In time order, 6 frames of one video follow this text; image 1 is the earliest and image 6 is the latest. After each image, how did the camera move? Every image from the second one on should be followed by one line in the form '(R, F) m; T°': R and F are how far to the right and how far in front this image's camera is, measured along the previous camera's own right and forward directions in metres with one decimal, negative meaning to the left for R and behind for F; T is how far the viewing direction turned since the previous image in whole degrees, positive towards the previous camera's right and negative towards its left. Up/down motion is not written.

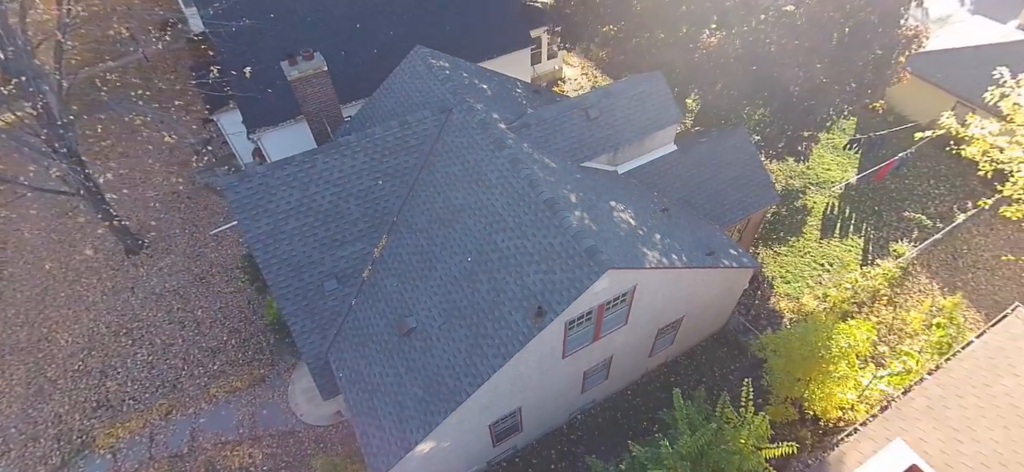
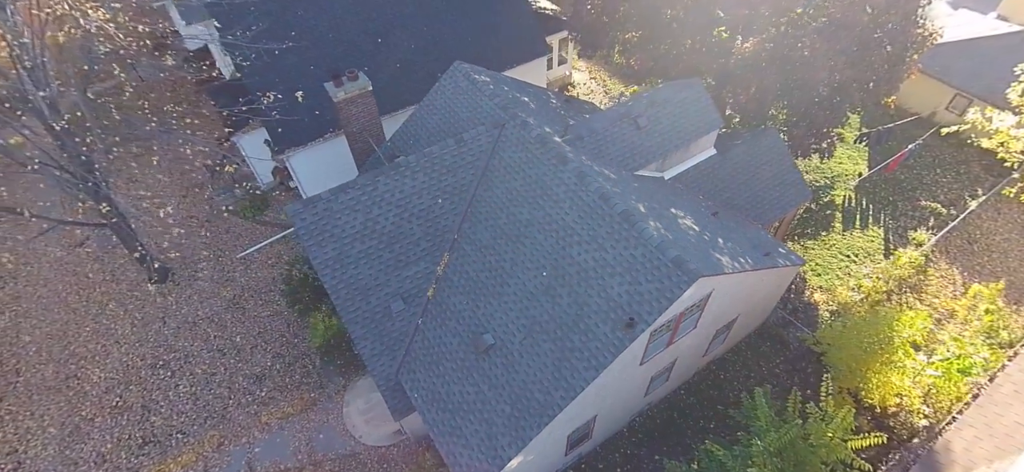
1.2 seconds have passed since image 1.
(-2.4, -0.1) m; +3°
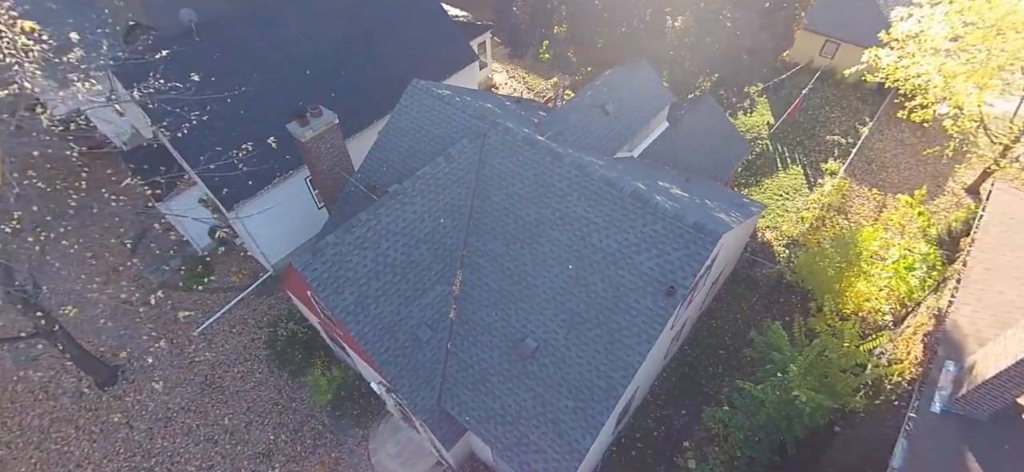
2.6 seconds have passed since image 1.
(-2.9, +0.1) m; +11°
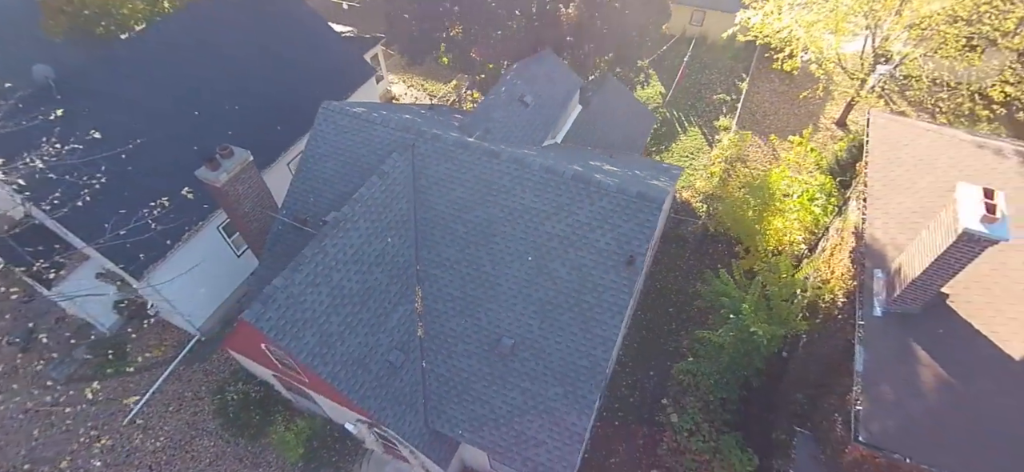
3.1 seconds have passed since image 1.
(-1.1, +0.1) m; +10°
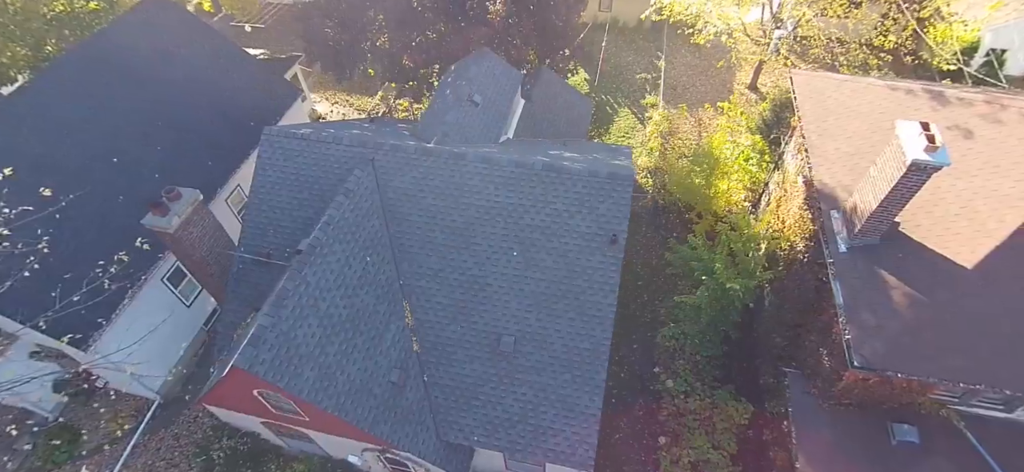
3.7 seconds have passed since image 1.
(-1.4, +0.1) m; +8°
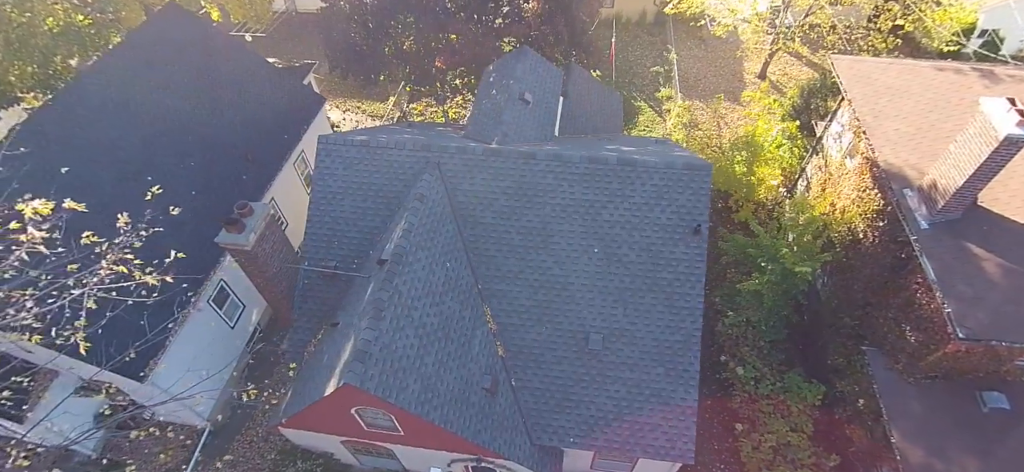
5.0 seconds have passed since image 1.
(-2.7, +0.3) m; +3°
